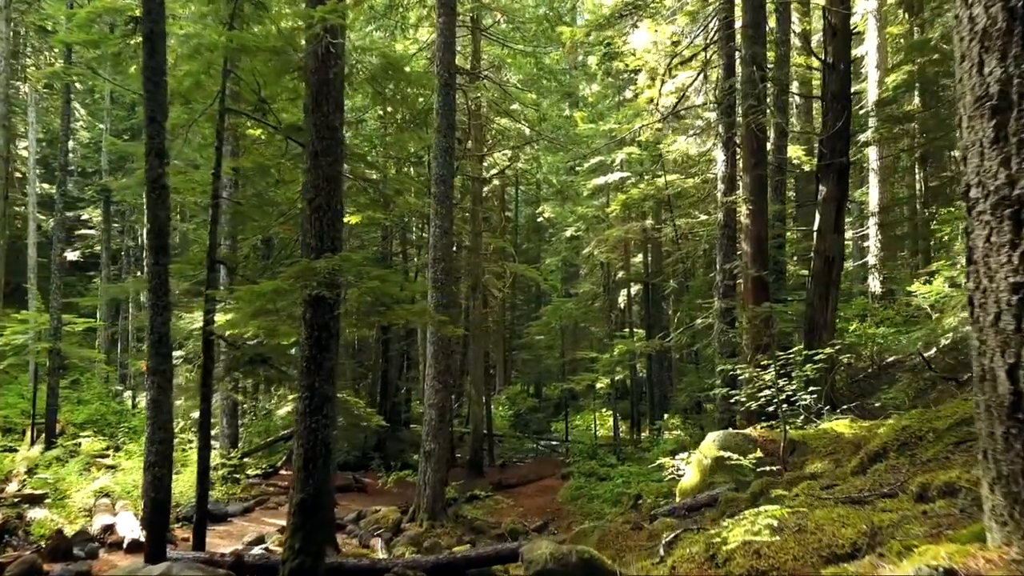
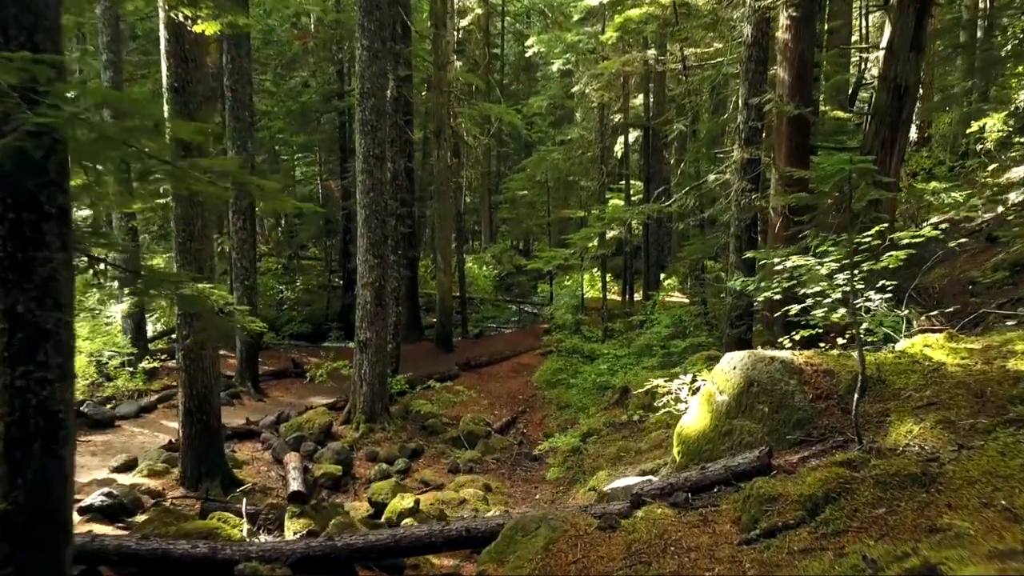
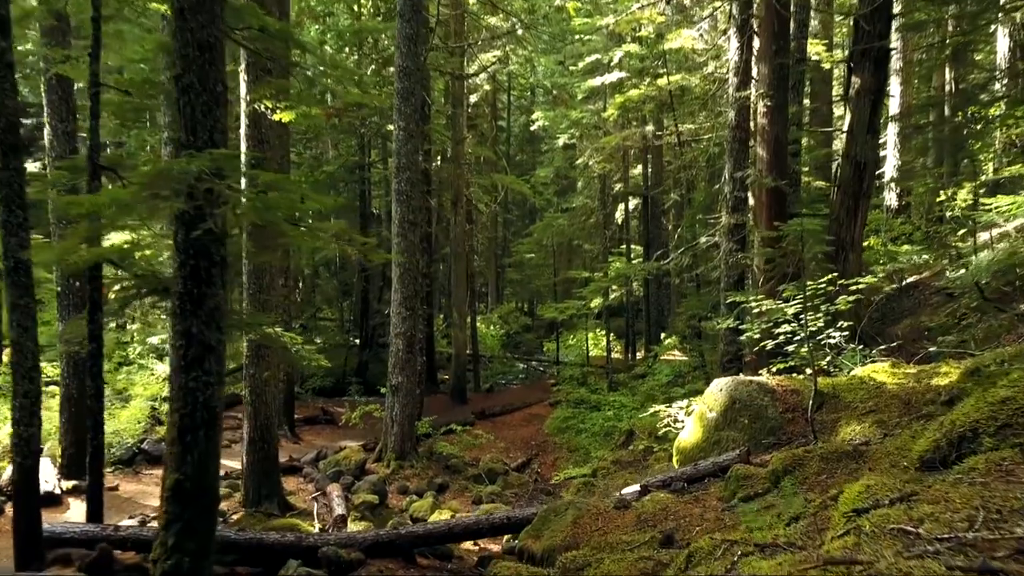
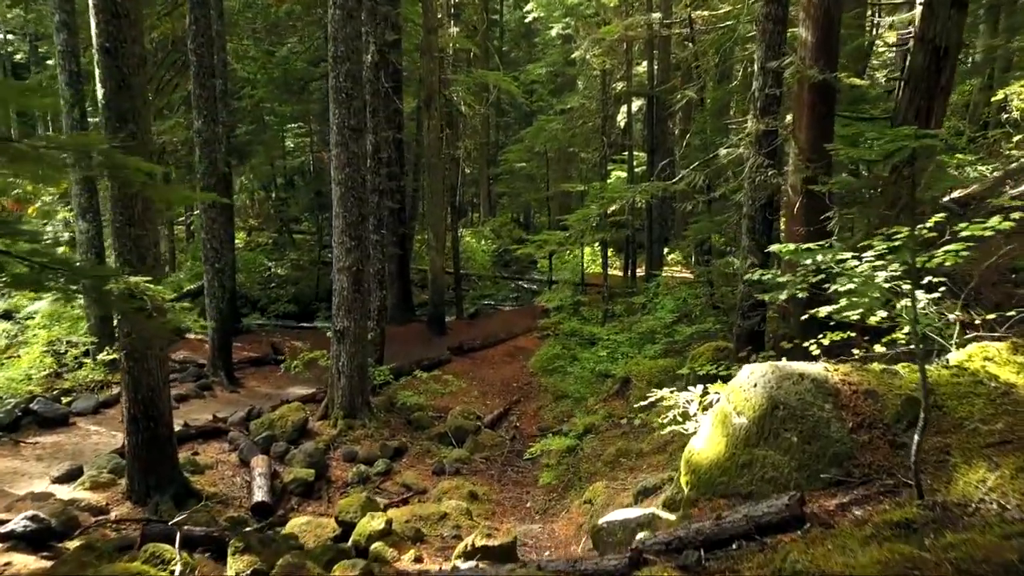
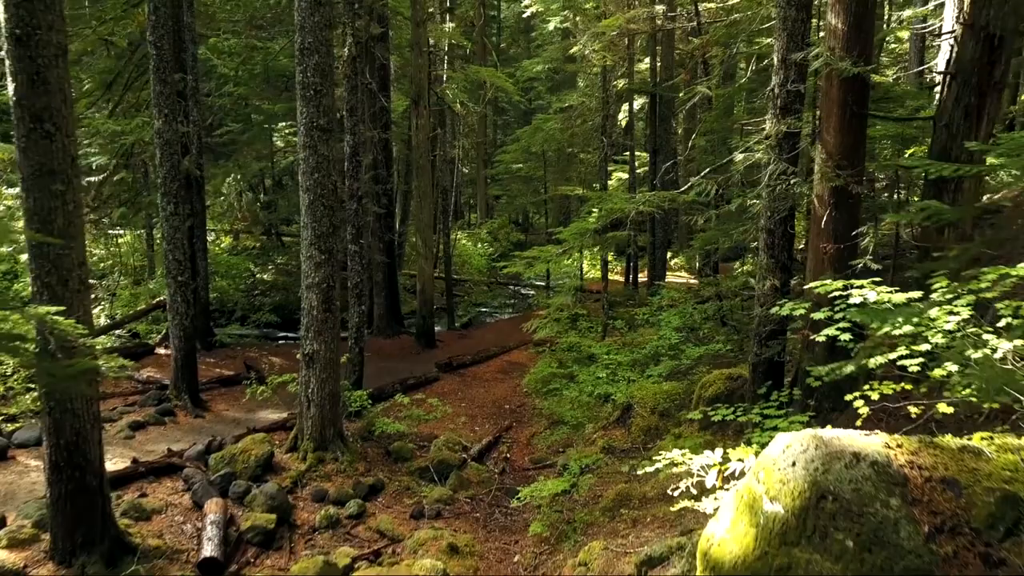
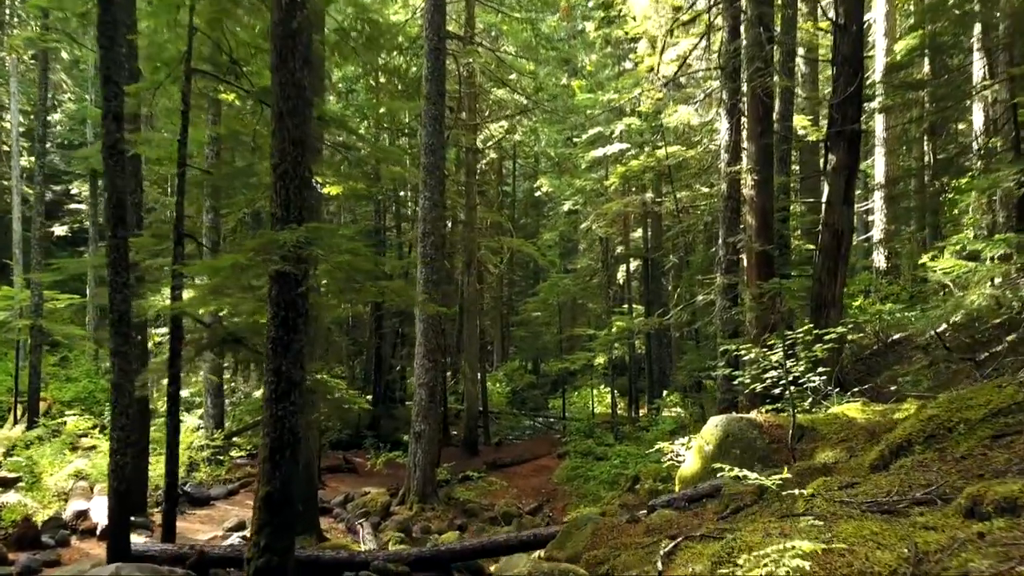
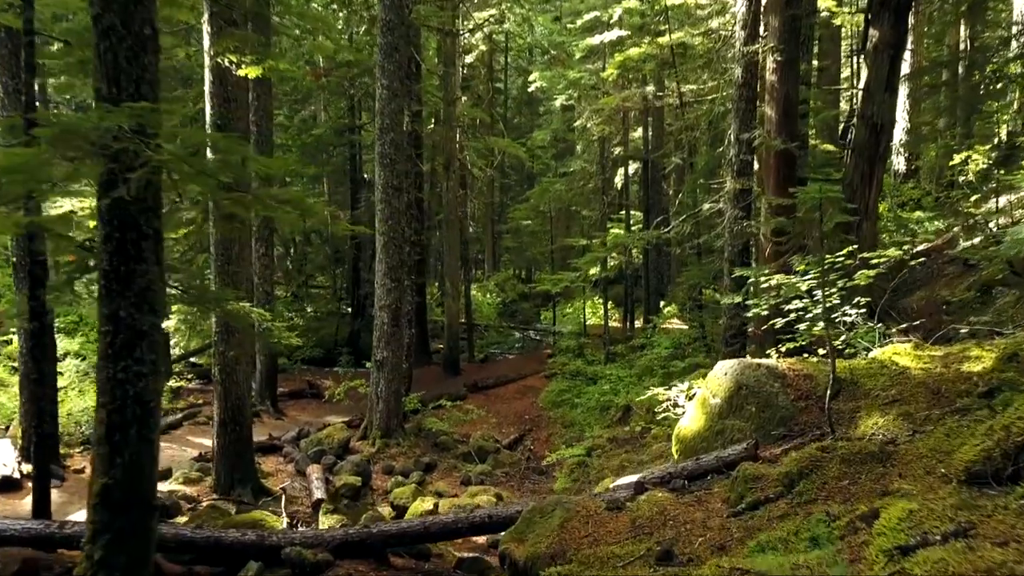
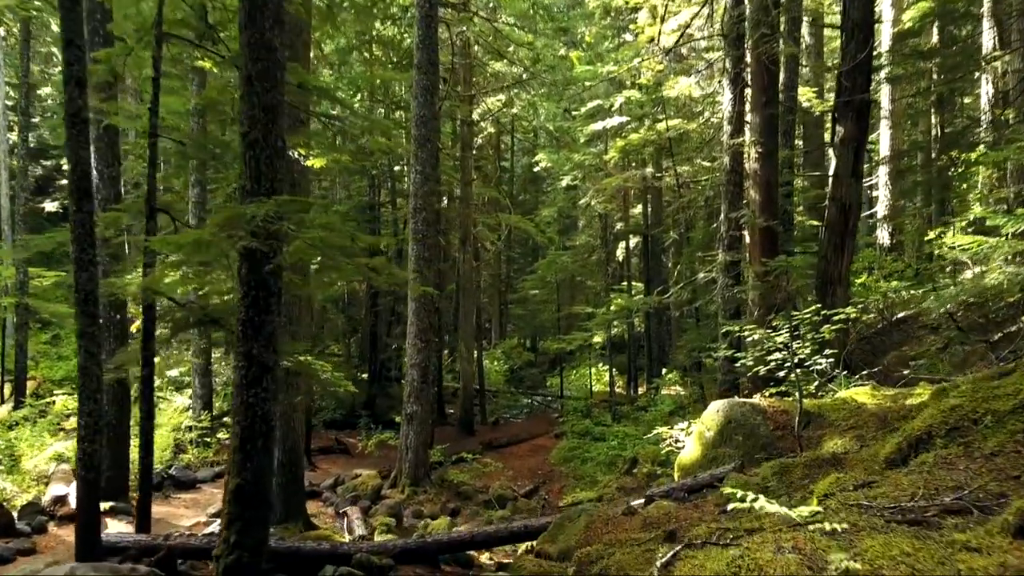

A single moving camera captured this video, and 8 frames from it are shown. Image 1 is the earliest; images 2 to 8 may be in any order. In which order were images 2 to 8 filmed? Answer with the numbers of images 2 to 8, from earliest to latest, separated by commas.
6, 8, 3, 7, 2, 4, 5
